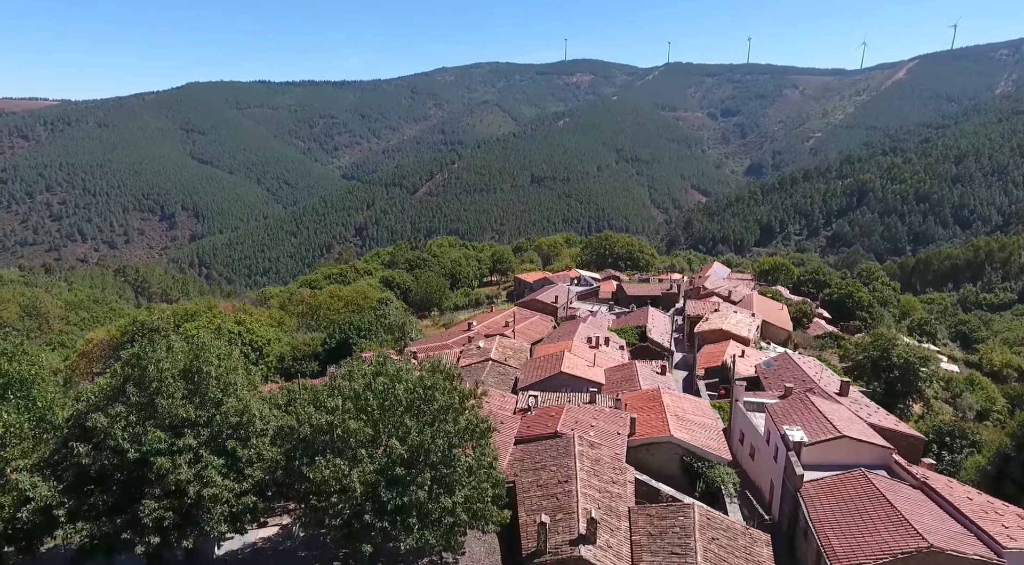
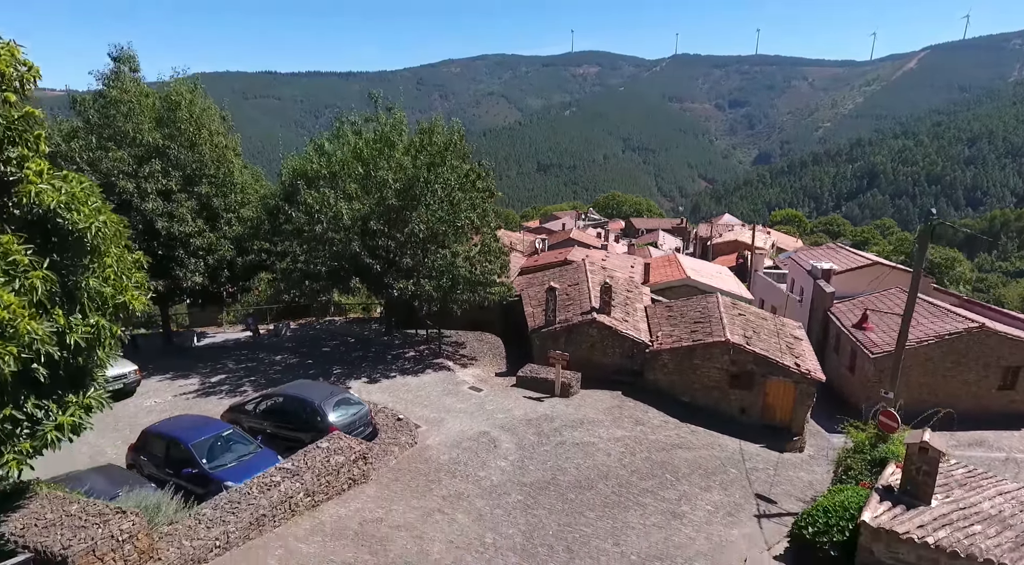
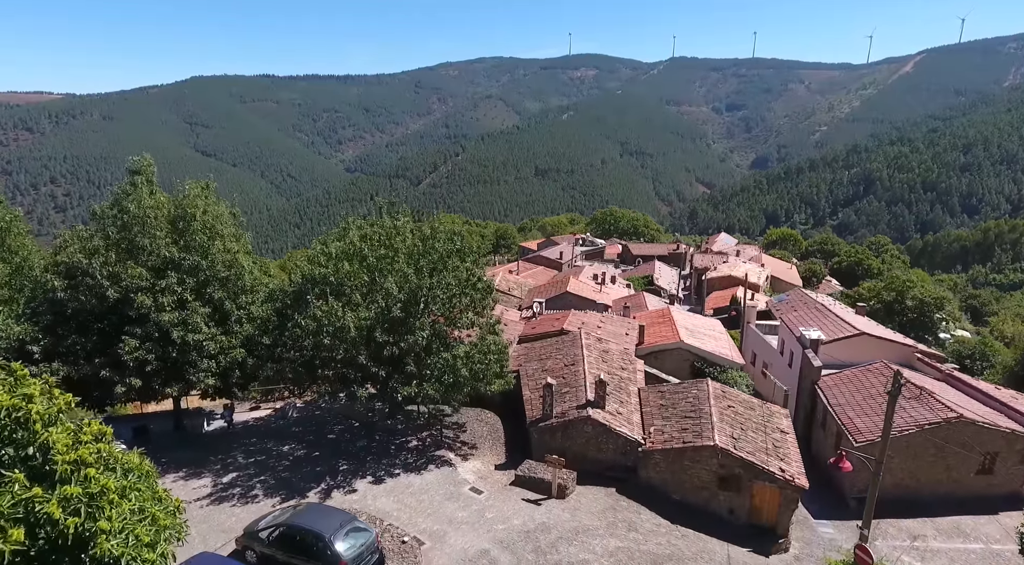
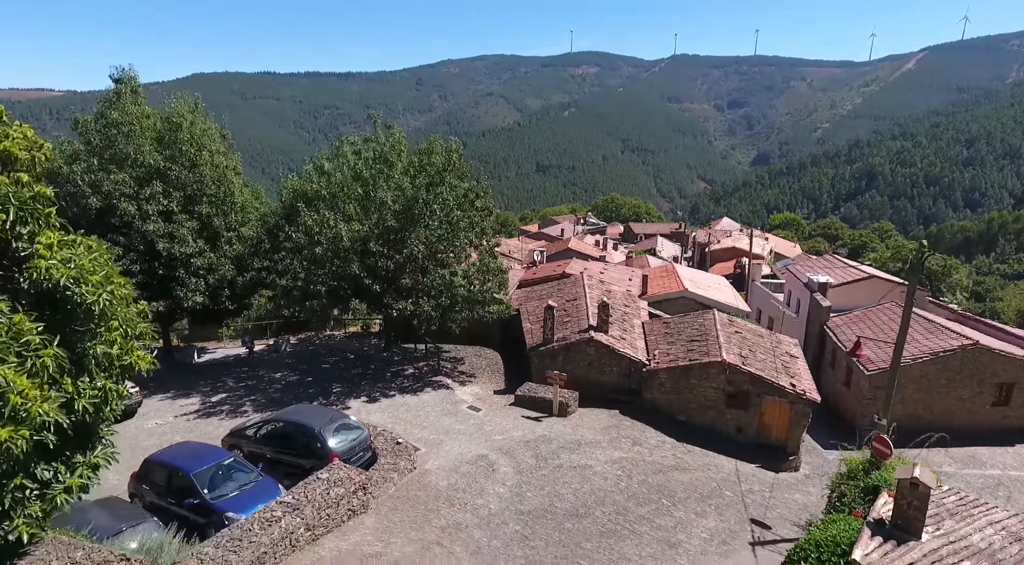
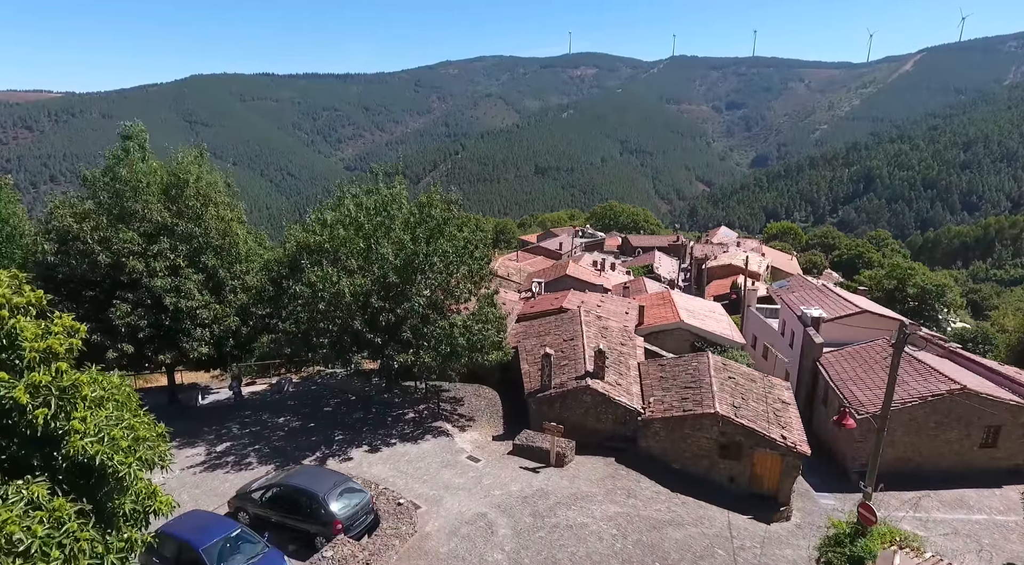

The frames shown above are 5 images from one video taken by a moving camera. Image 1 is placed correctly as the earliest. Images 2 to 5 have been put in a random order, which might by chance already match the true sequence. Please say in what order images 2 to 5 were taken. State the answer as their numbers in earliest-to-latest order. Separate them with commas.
3, 5, 4, 2
